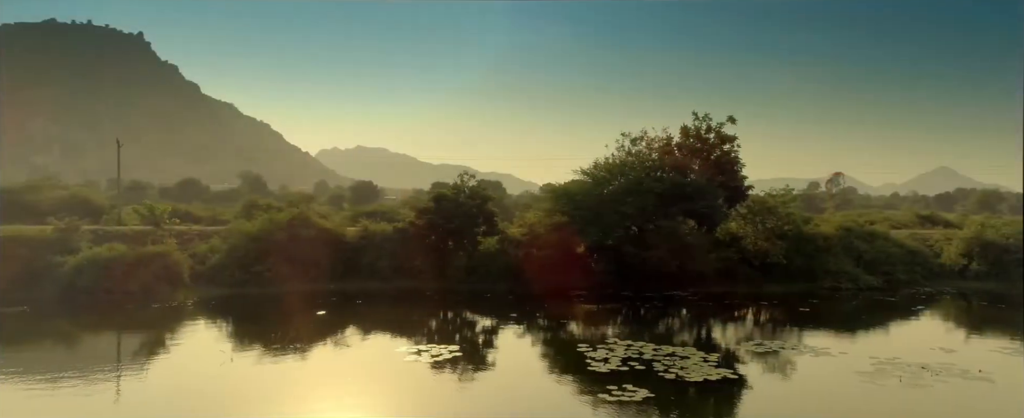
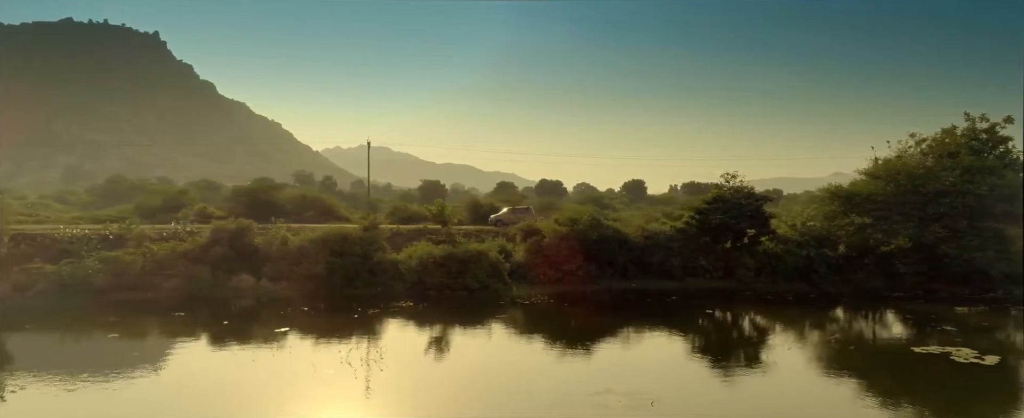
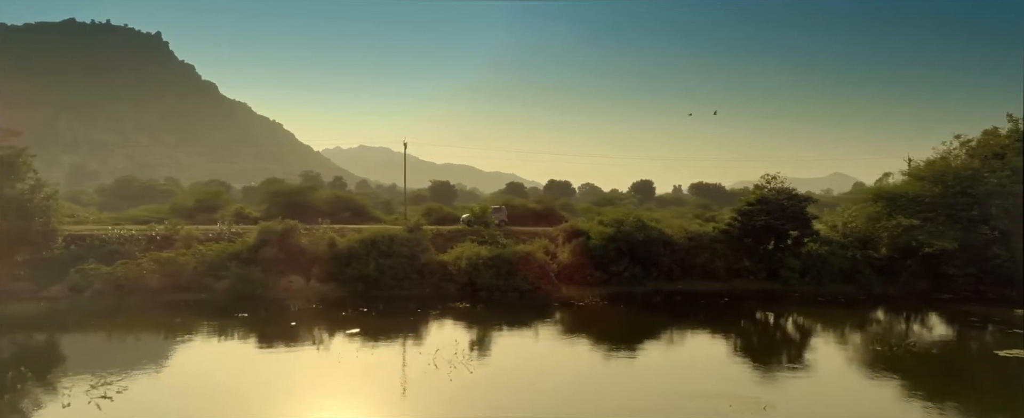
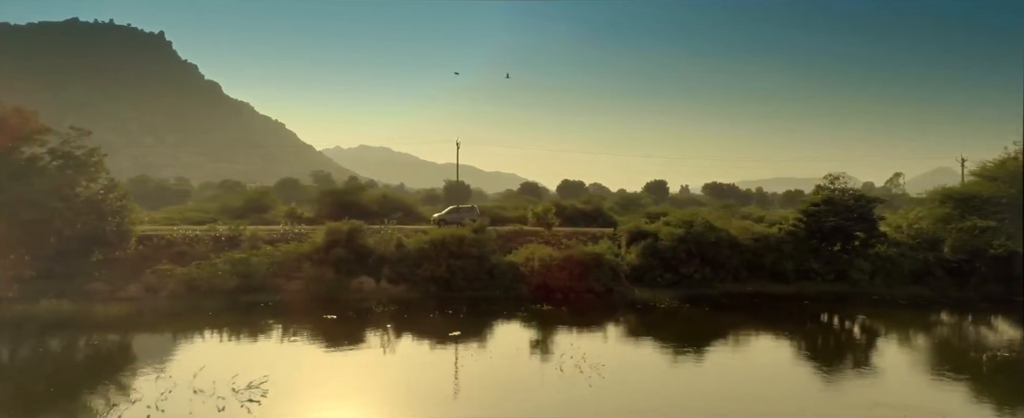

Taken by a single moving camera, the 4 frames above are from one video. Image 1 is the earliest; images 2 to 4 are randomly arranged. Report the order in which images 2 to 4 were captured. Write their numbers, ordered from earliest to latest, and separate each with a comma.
2, 3, 4
